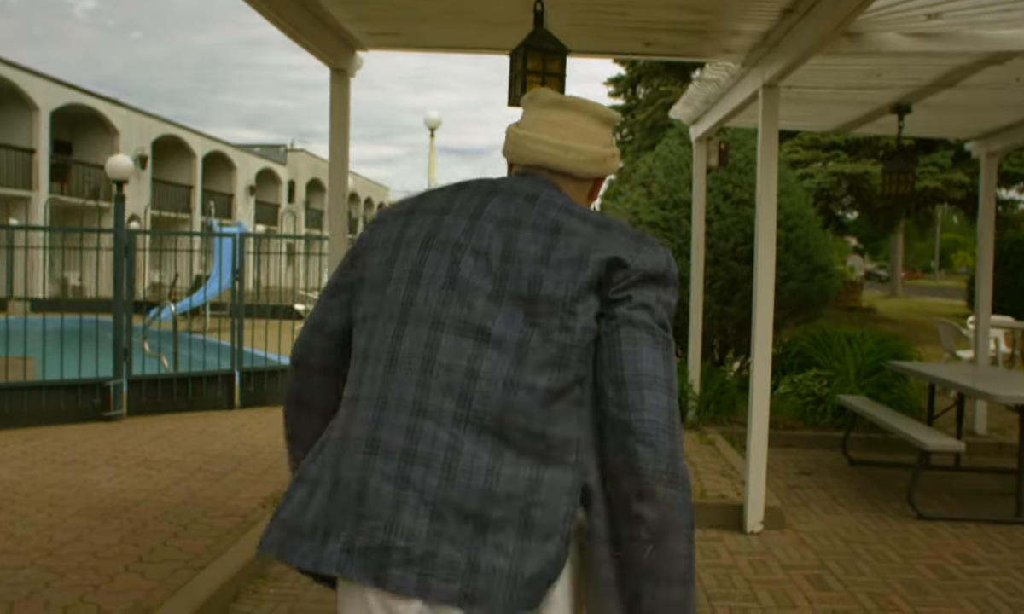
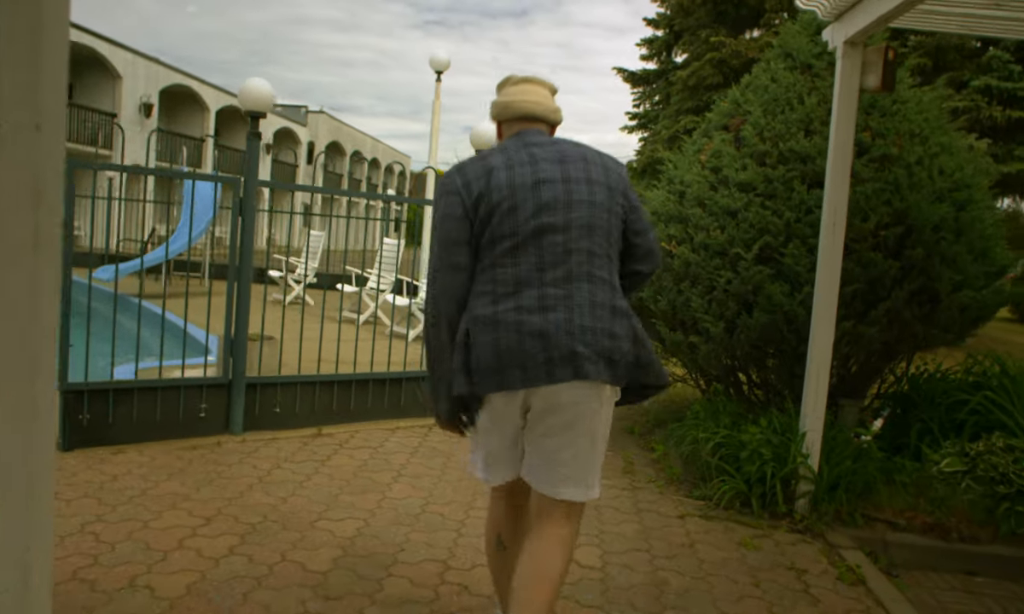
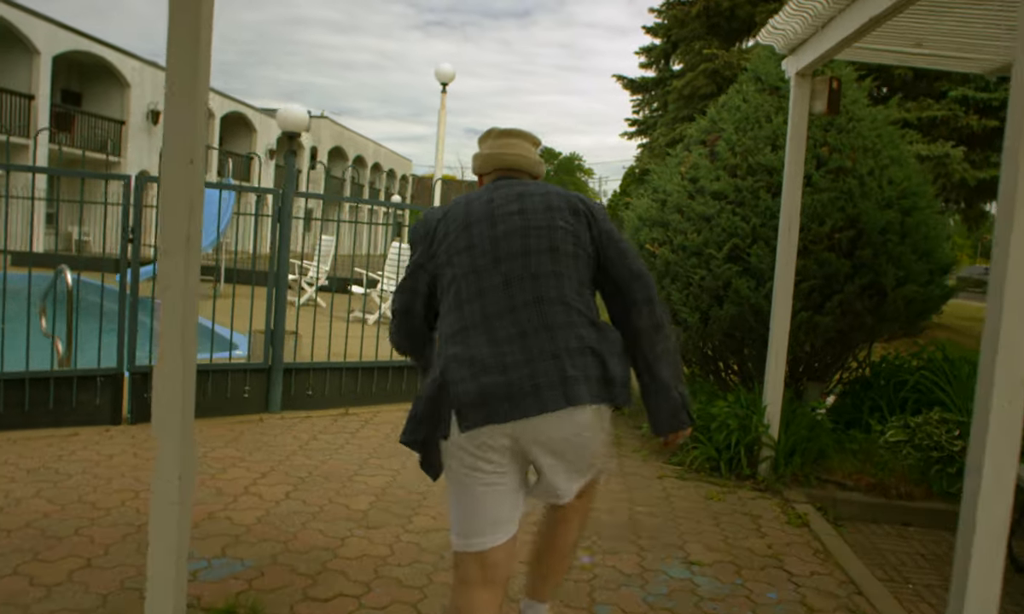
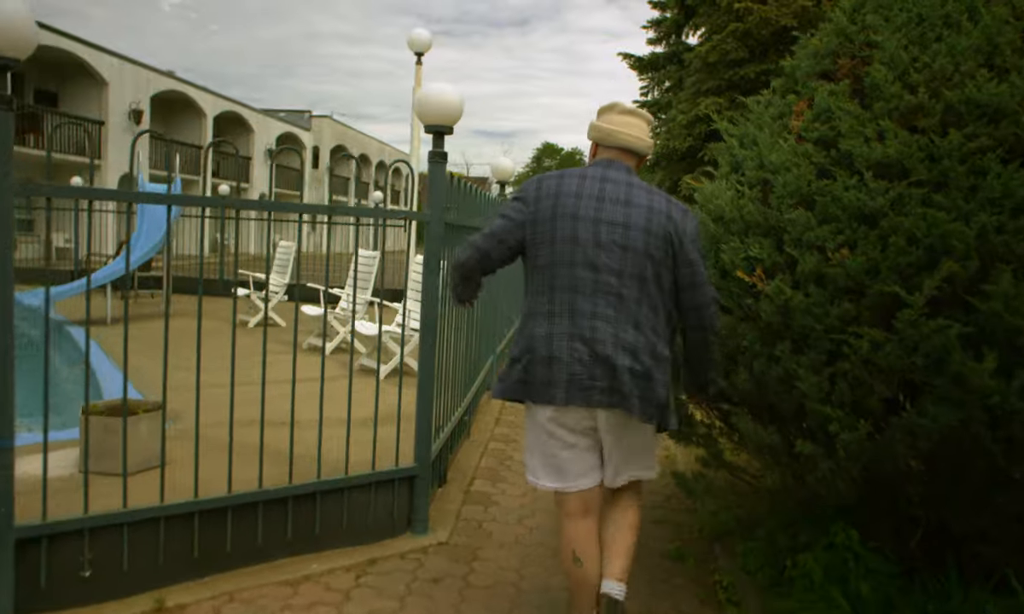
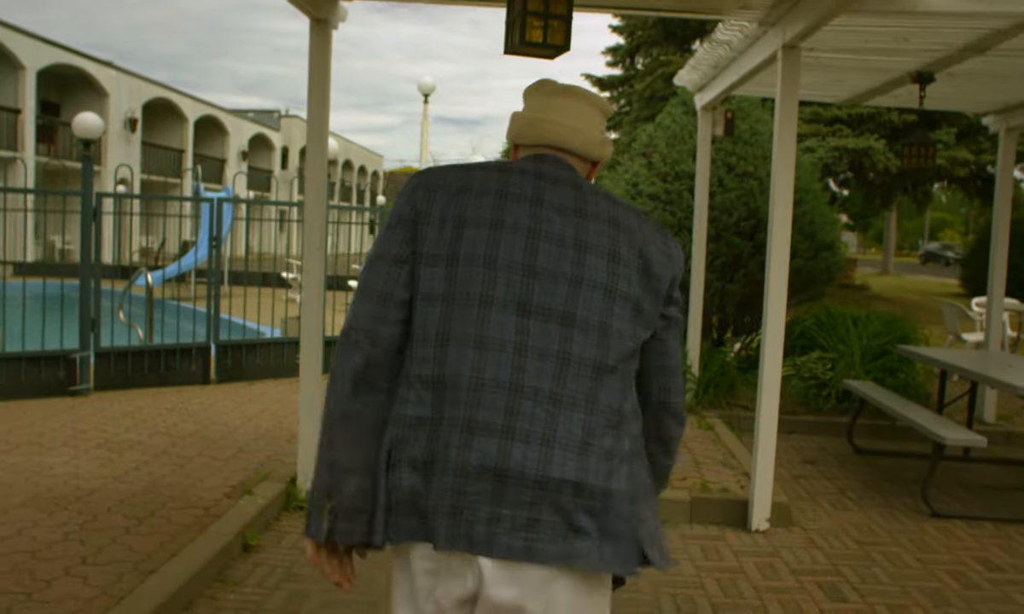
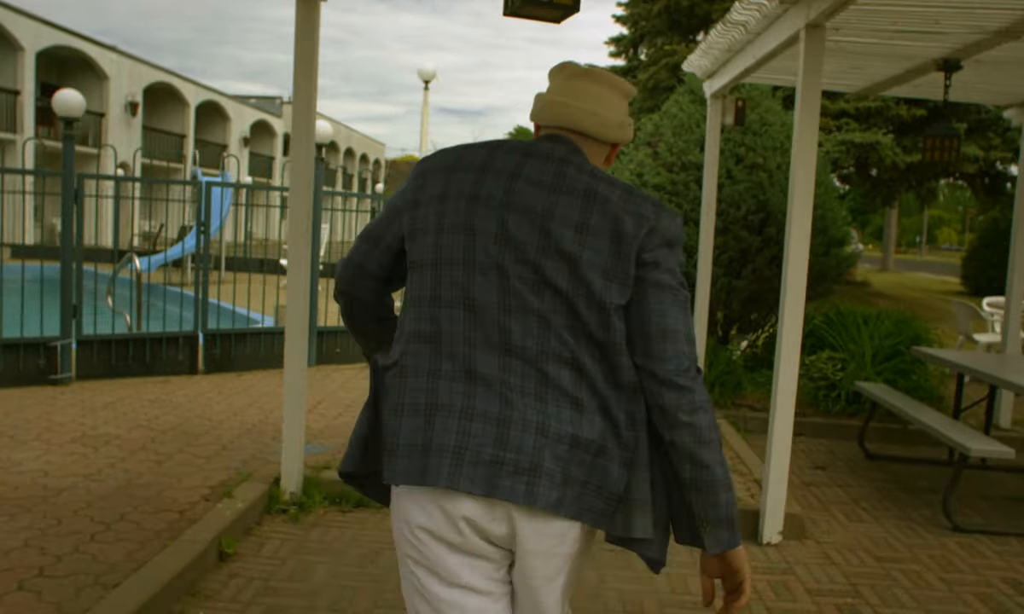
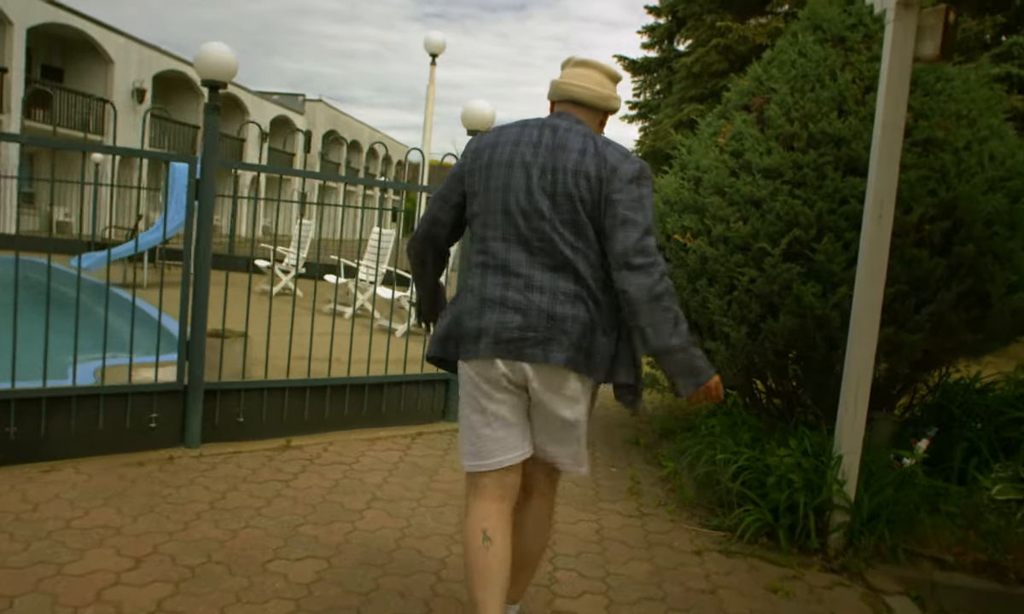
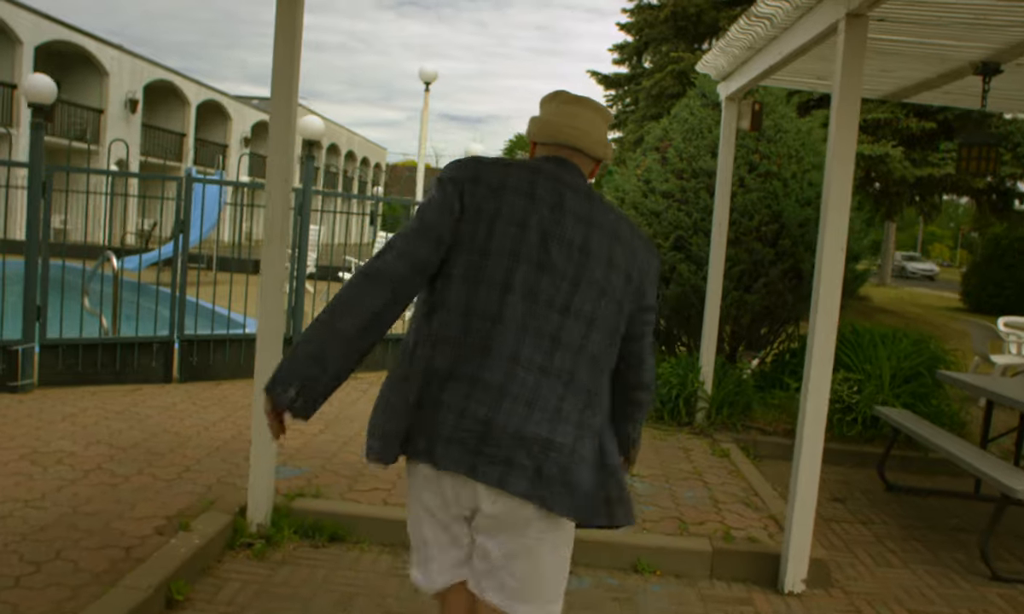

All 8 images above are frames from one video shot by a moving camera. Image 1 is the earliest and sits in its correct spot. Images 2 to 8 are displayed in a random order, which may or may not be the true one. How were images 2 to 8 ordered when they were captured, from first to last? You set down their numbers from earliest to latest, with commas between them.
5, 6, 8, 3, 2, 7, 4
